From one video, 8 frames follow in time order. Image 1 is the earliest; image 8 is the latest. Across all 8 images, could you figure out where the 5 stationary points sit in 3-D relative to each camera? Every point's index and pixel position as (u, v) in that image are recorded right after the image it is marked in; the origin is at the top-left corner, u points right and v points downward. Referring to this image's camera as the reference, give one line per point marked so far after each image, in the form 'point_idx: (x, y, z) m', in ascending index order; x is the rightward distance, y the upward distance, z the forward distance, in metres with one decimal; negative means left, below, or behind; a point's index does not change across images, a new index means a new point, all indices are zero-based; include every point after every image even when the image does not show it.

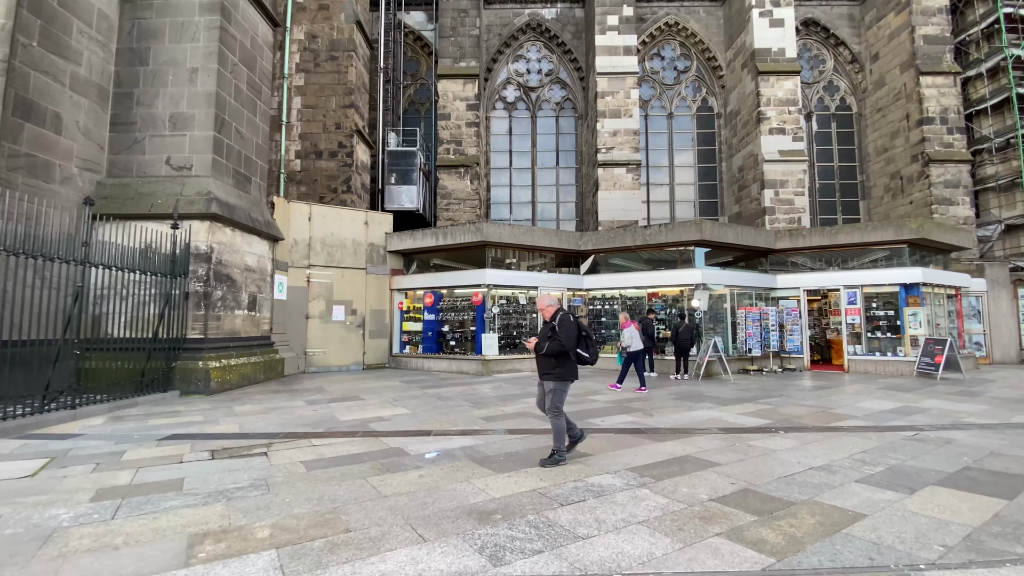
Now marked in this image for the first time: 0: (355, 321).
0: (-4.9, -1.1, +15.0) m
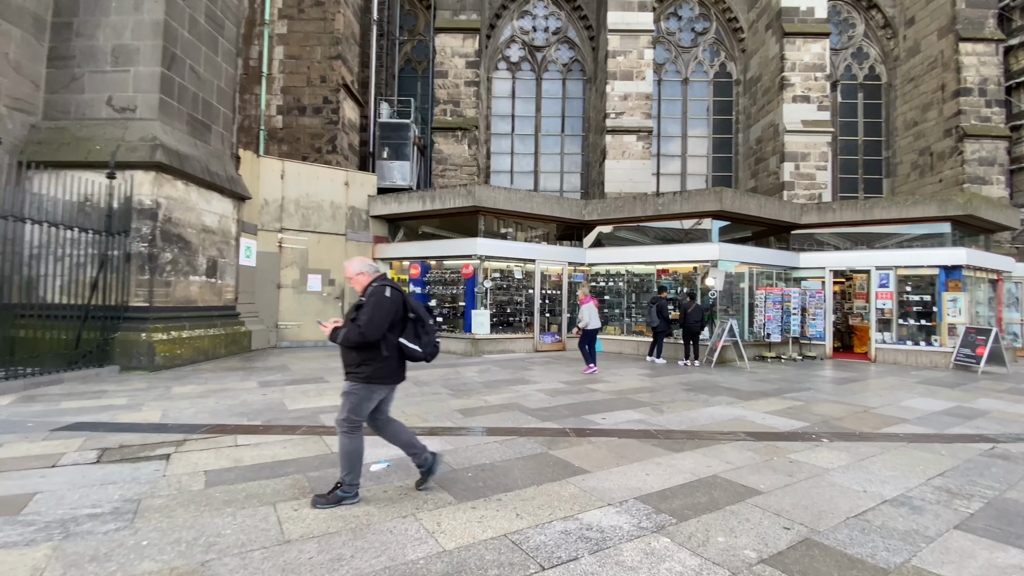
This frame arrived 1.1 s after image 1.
0: (-5.1, -0.1, +13.6) m
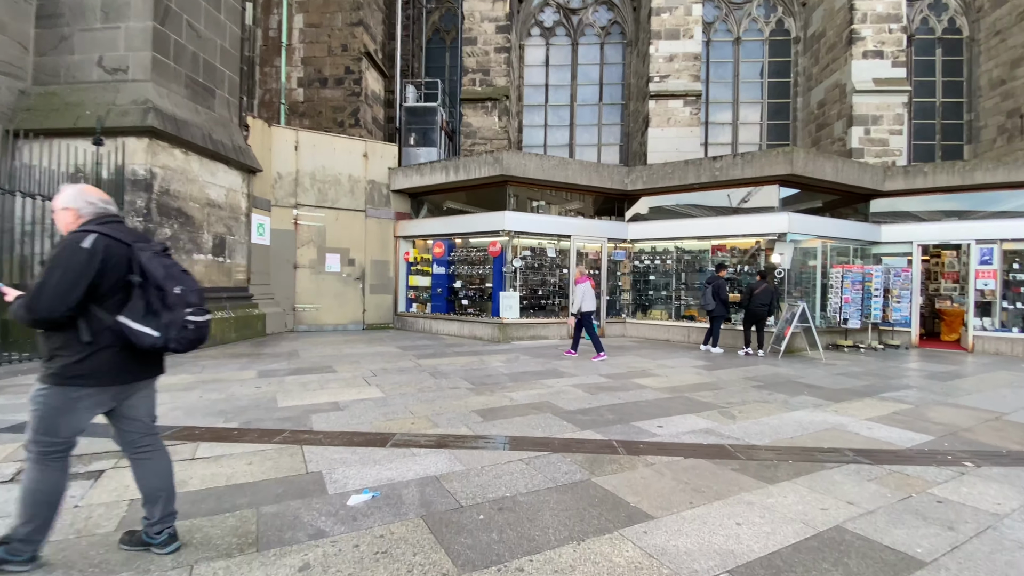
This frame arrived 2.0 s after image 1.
0: (-4.2, +0.4, +12.7) m
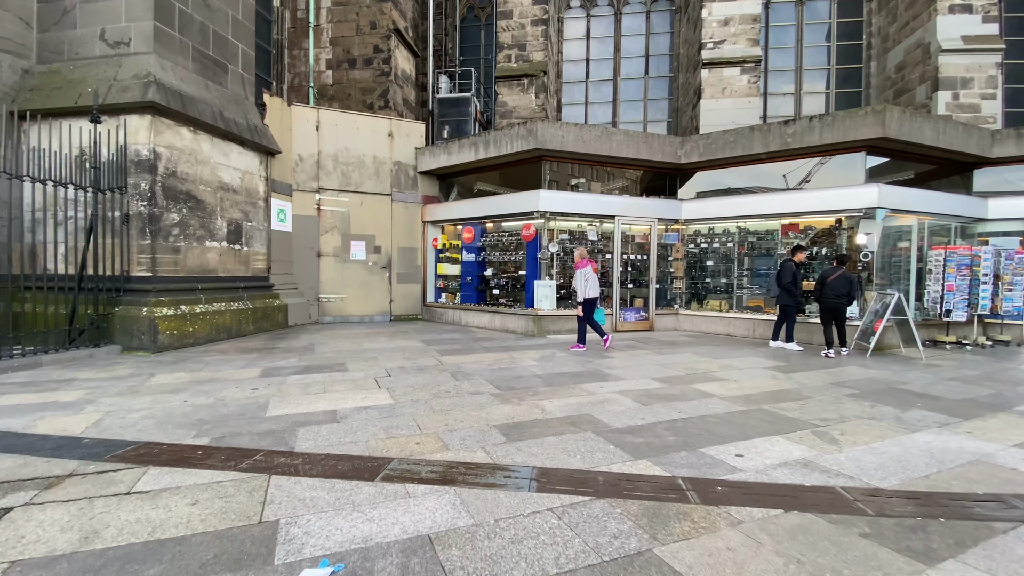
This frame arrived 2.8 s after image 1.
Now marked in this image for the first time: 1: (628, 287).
0: (-3.3, +0.7, +11.9) m
1: (+2.6, 0.0, +10.6) m
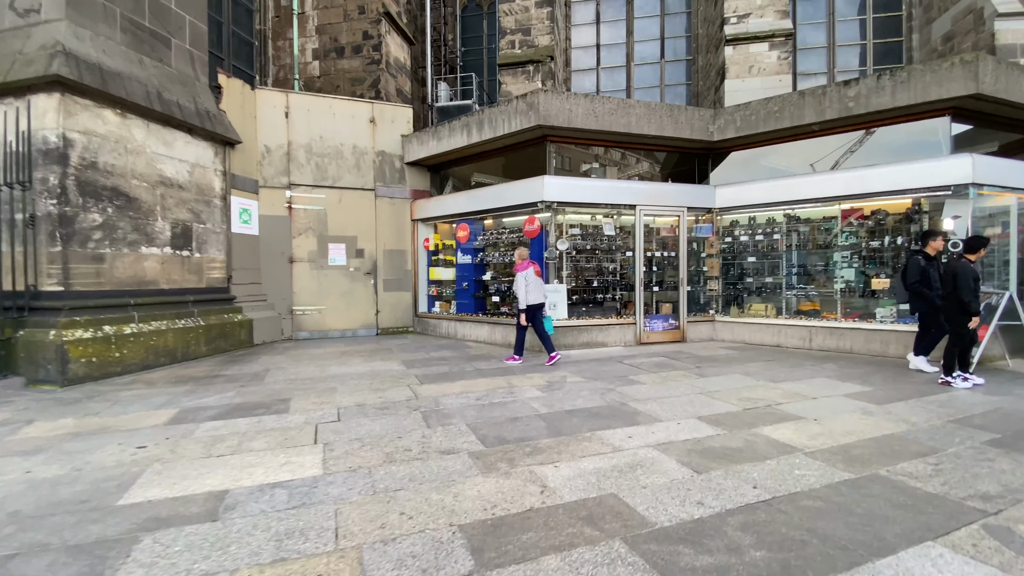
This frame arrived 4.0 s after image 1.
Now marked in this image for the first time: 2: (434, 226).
0: (-3.2, +0.5, +10.3) m
1: (+2.6, 0.0, +8.9) m
2: (-1.7, +1.4, +10.5) m
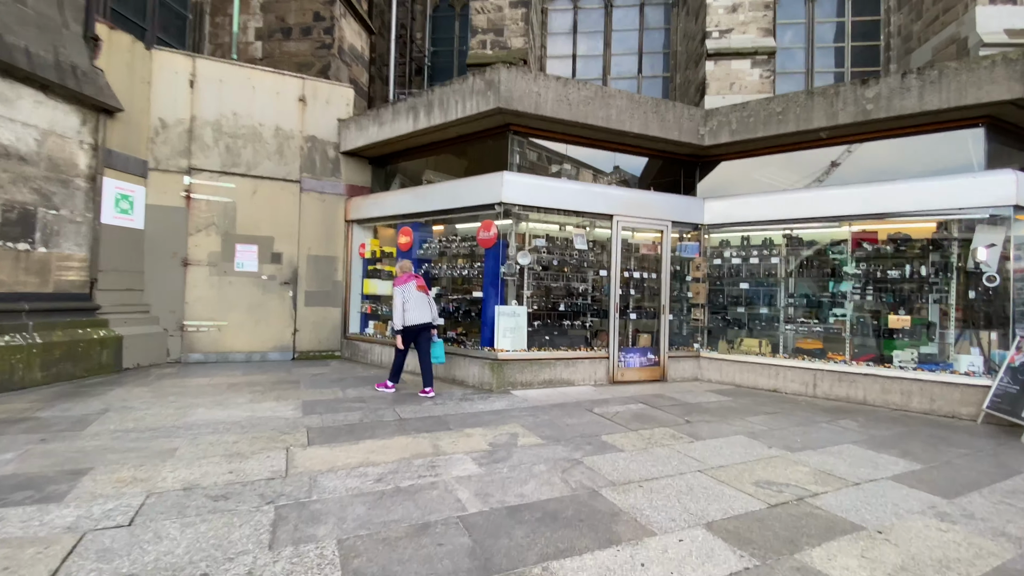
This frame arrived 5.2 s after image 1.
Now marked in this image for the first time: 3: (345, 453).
0: (-4.1, +0.2, +8.4) m
1: (+1.8, -0.5, +7.3) m
2: (-2.5, +1.1, +8.7) m
3: (-1.4, -1.4, +4.1) m
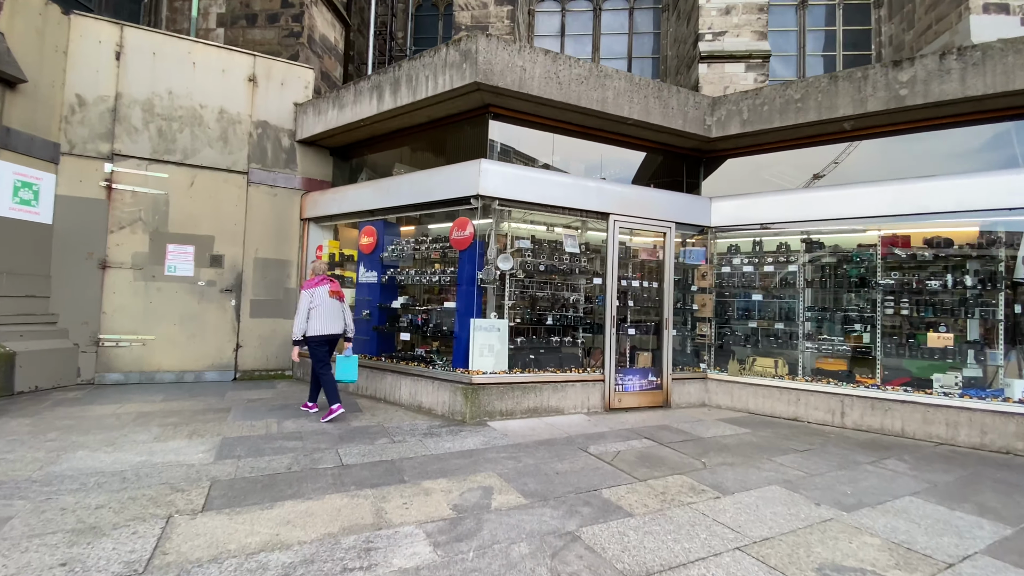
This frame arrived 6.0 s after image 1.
0: (-4.4, +0.1, +7.2) m
1: (+1.5, -0.6, +6.3) m
2: (-2.9, +0.9, +7.6) m
3: (-1.6, -1.4, +2.9) m
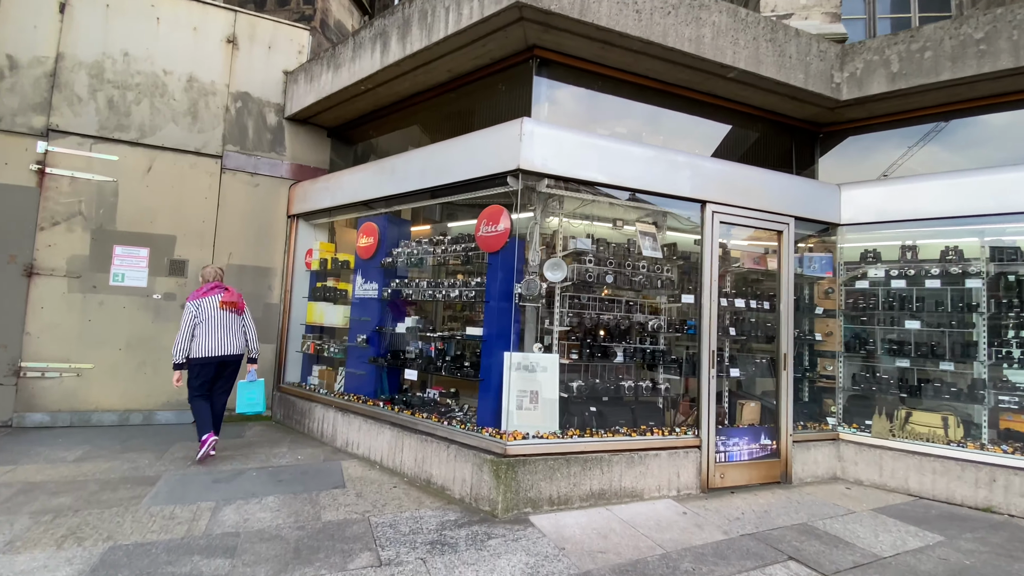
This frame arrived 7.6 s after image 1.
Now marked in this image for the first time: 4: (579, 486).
0: (-3.9, -0.1, +5.6) m
1: (+2.0, -0.8, +4.4) m
2: (-2.3, +0.7, +6.0) m
3: (-1.3, -1.5, +1.2) m
4: (+0.5, -1.5, +3.8) m
